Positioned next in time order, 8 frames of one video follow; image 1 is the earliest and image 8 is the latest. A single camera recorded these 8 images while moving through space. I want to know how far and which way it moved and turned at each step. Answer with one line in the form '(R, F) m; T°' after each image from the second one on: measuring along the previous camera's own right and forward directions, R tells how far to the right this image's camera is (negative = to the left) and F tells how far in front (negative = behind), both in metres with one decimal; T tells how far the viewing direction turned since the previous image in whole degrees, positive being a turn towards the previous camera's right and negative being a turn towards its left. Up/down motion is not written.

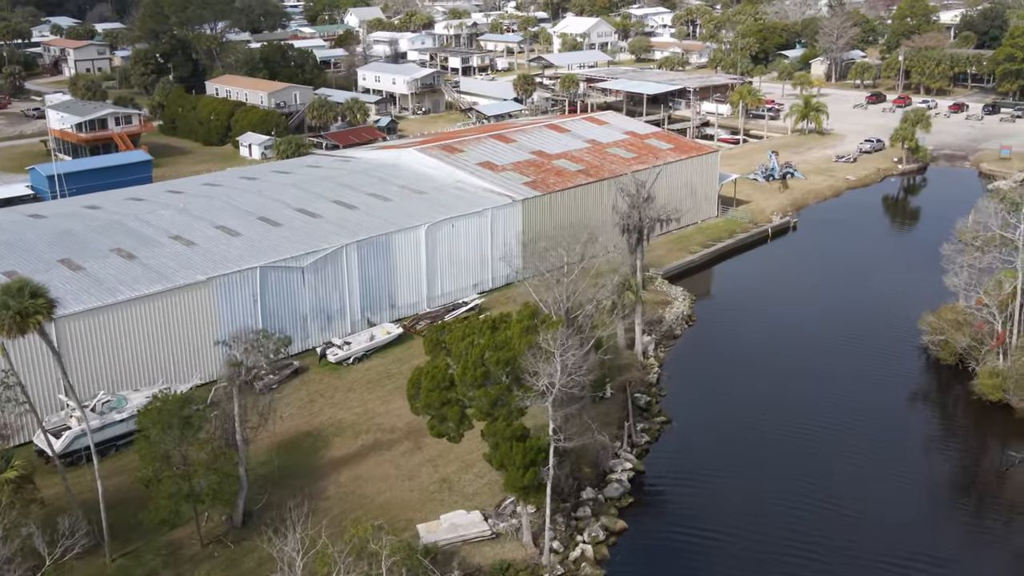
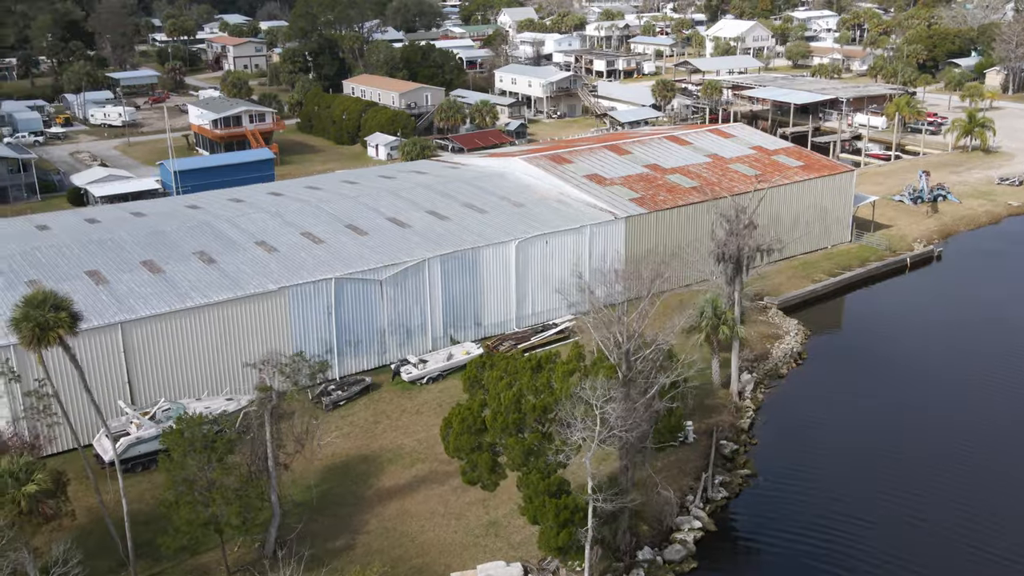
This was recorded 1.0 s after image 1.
(+1.4, +1.5) m; -9°
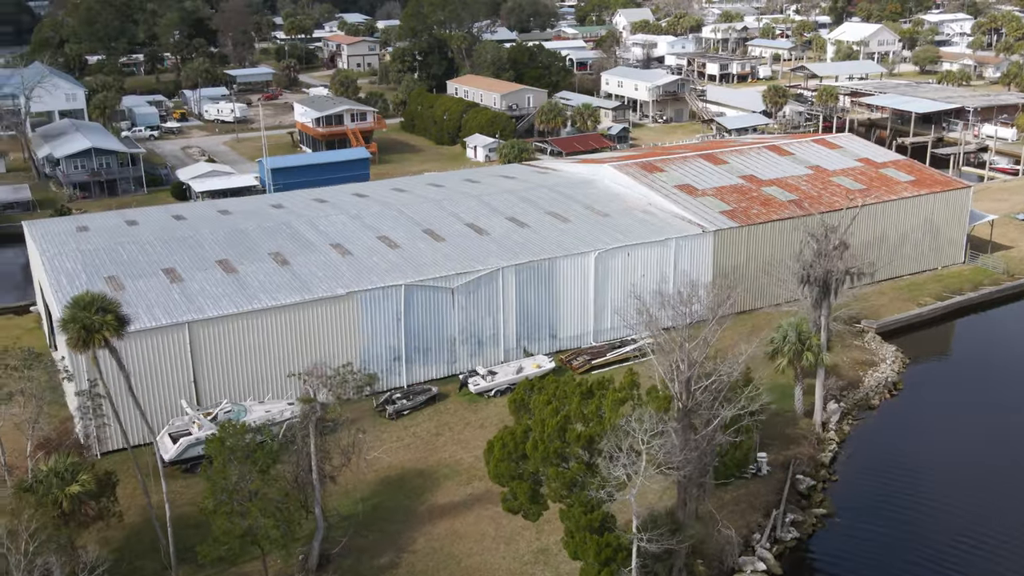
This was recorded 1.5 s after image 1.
(+0.8, +0.7) m; -7°
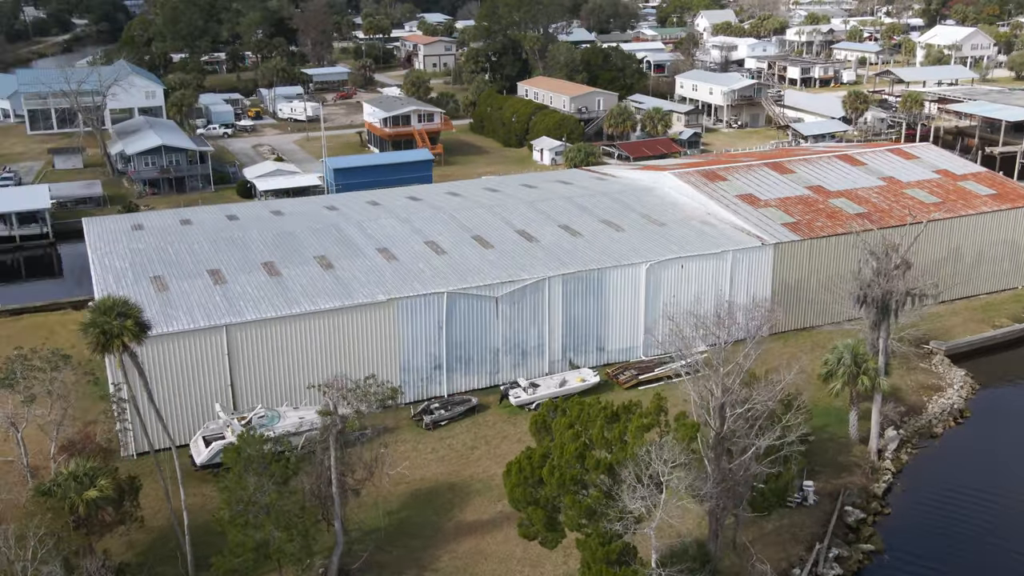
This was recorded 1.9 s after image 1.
(+0.7, +0.5) m; -5°
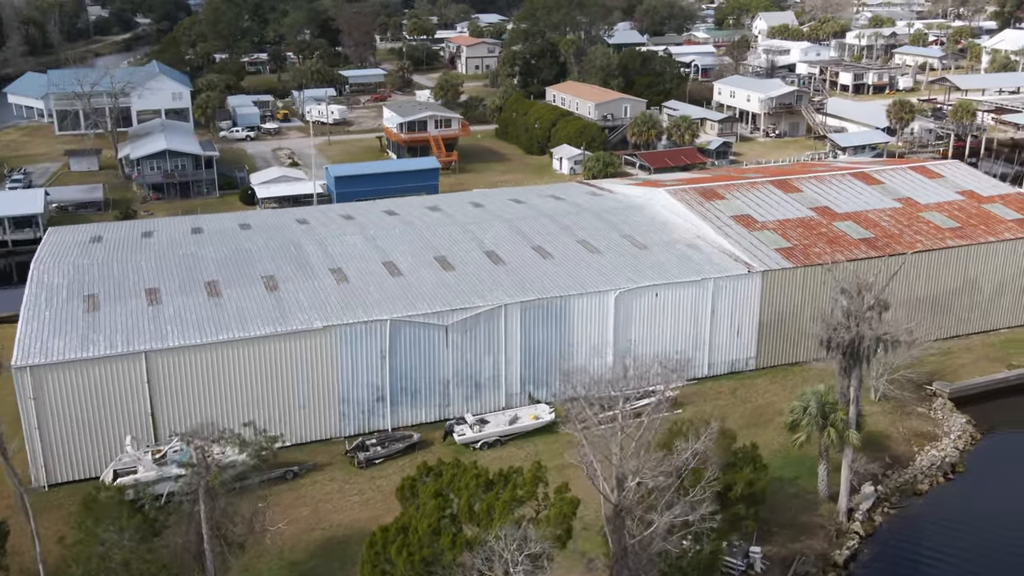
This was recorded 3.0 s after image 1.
(+2.3, +1.5) m; -4°
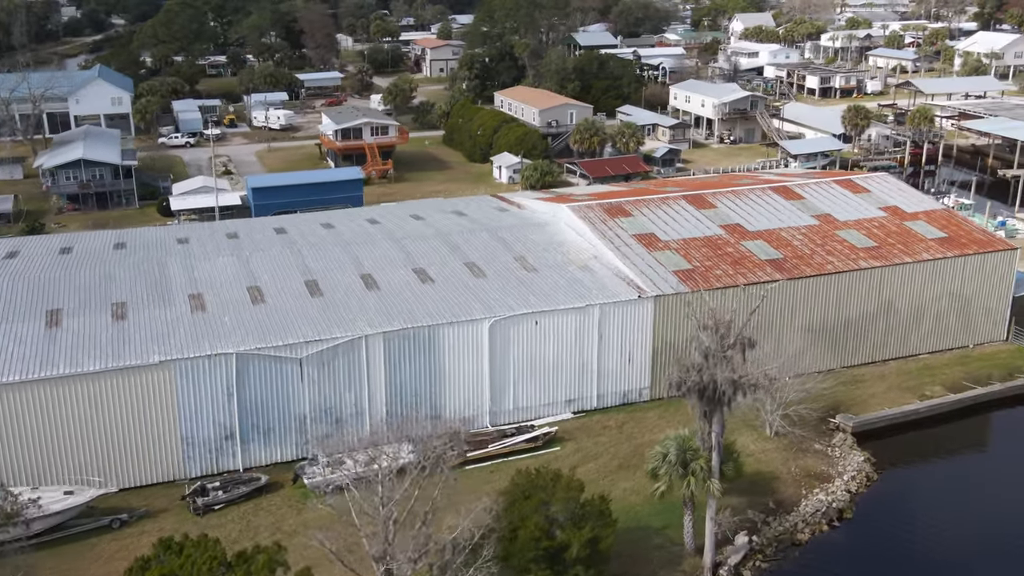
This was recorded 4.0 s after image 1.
(+2.5, +1.3) m; 0°
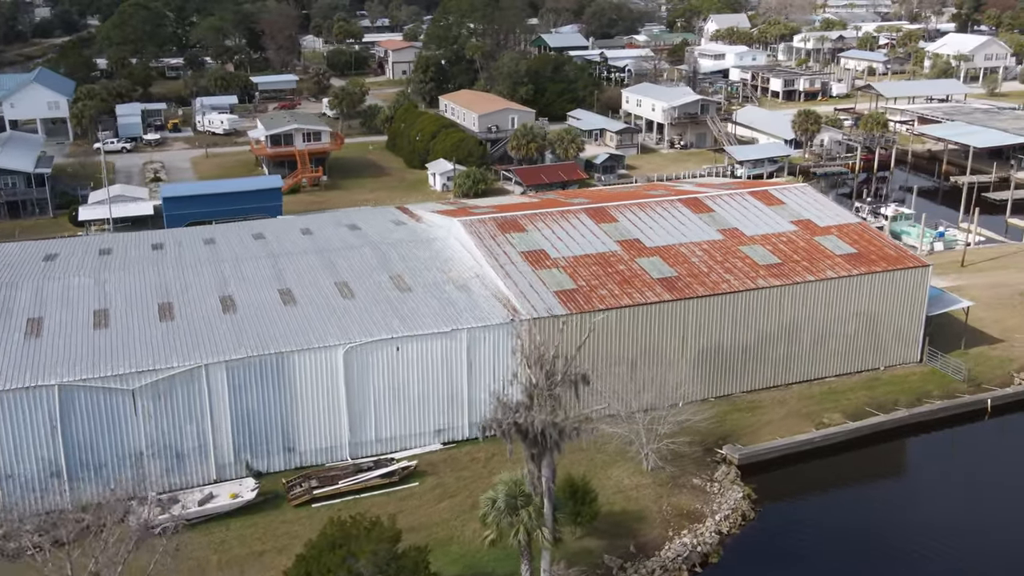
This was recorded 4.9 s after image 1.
(+2.5, +1.2) m; 0°
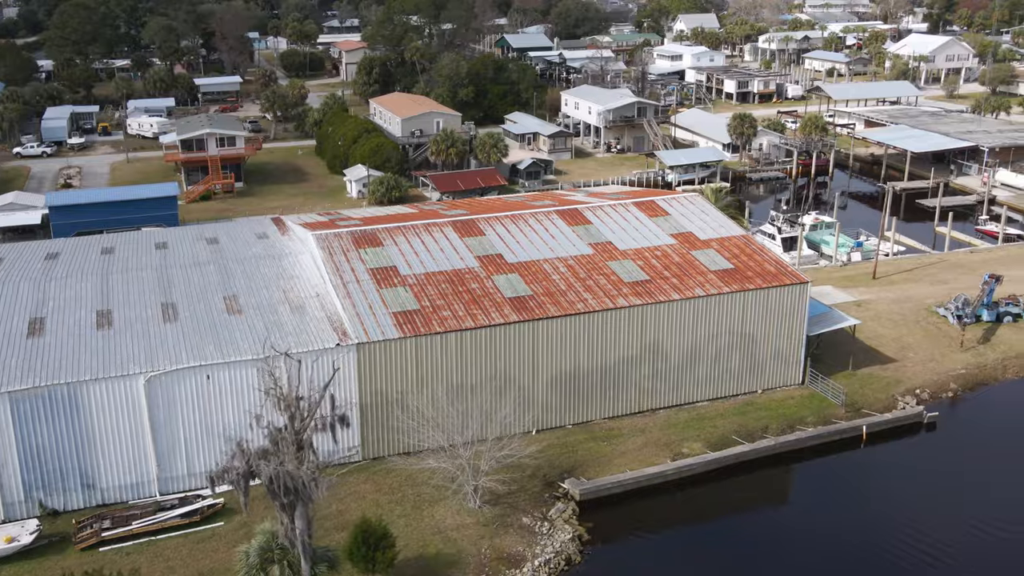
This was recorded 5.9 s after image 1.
(+3.0, +1.3) m; 0°
